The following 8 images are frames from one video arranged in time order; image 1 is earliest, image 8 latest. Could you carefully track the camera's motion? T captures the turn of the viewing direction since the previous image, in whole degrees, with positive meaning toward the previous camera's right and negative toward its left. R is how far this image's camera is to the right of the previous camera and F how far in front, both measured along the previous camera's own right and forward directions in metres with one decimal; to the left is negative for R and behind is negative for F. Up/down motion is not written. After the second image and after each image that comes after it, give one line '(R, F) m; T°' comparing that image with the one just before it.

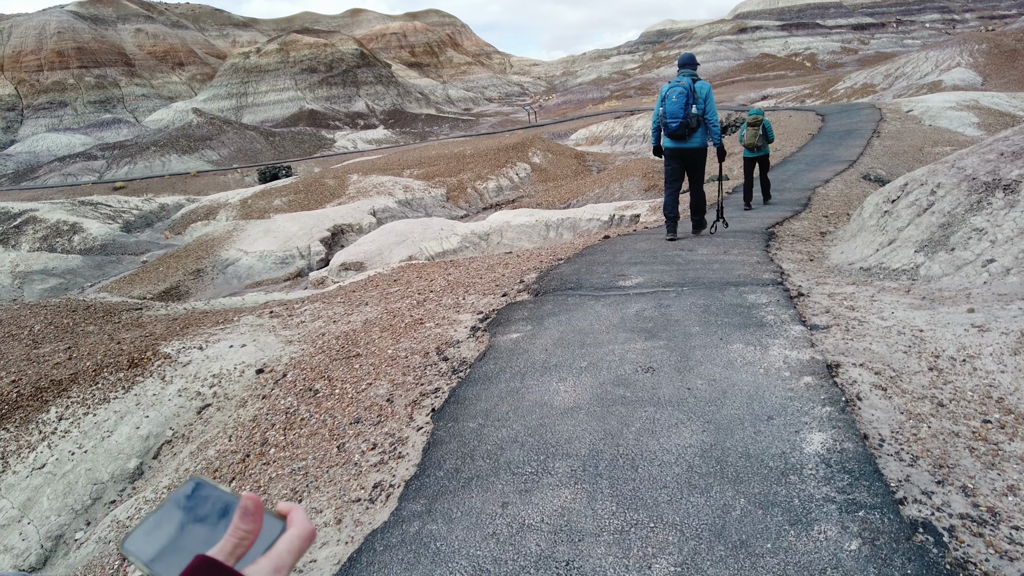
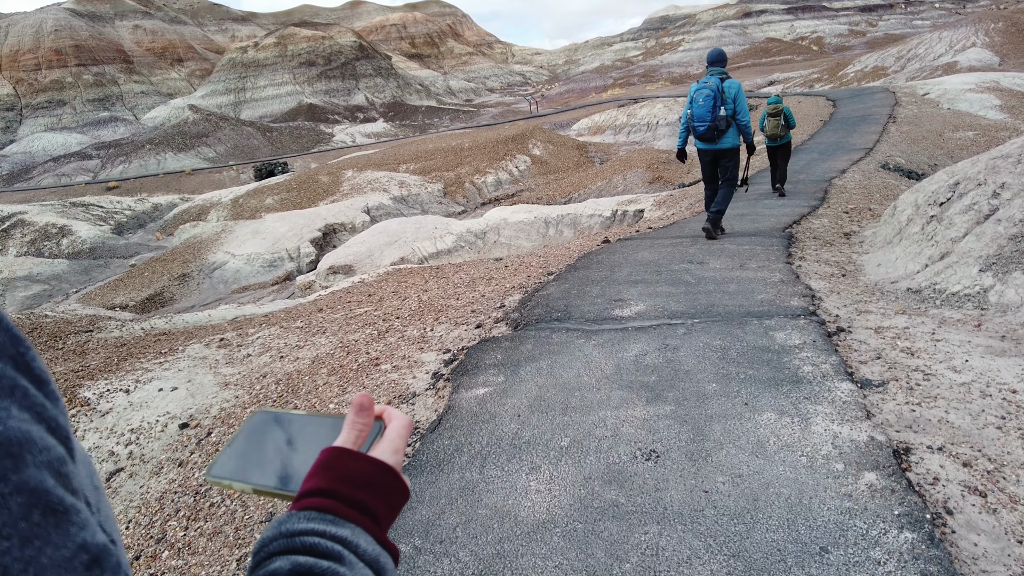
(+0.2, +0.9) m; -1°
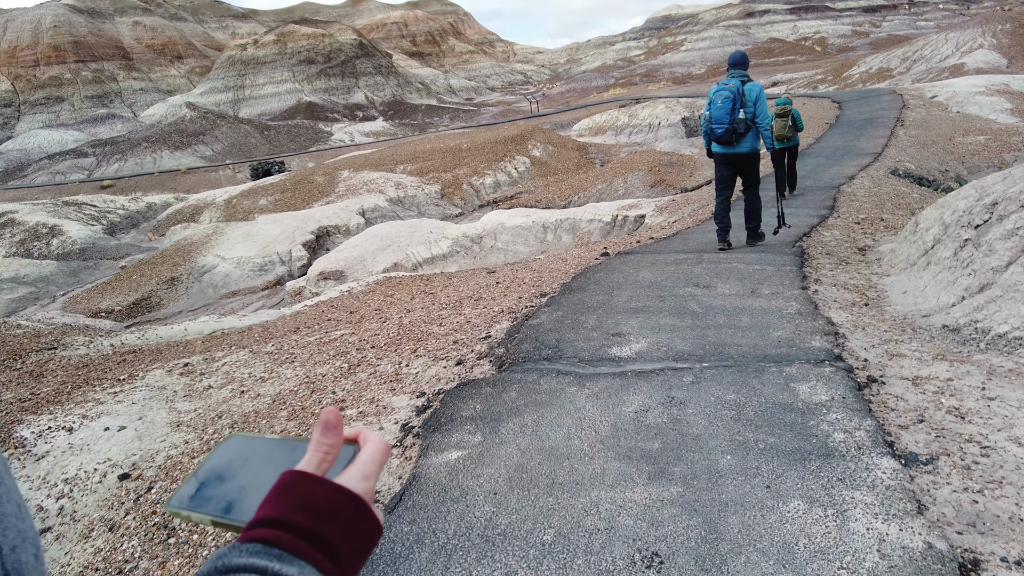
(+0.1, +0.5) m; 0°
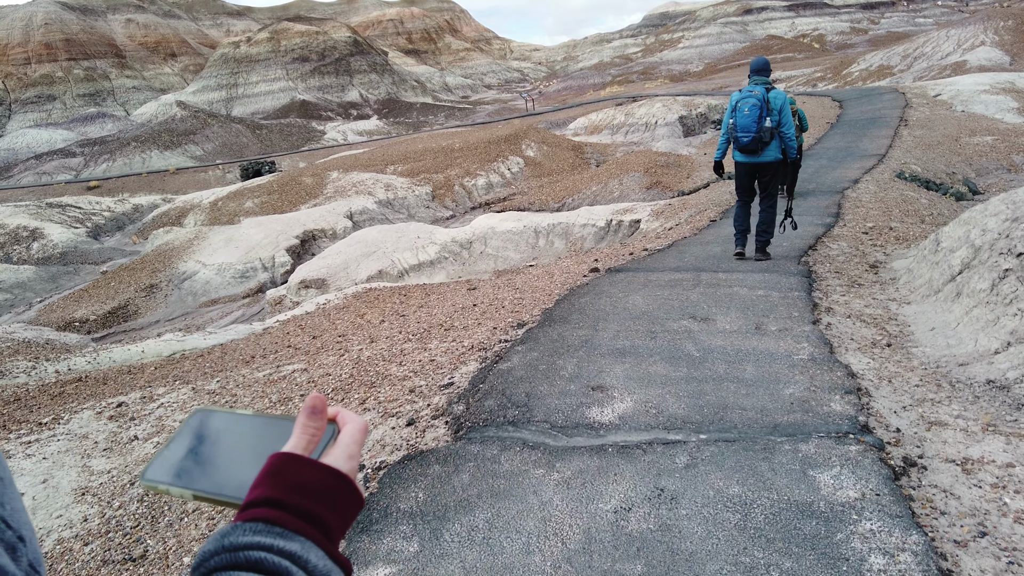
(+0.2, +0.7) m; 0°
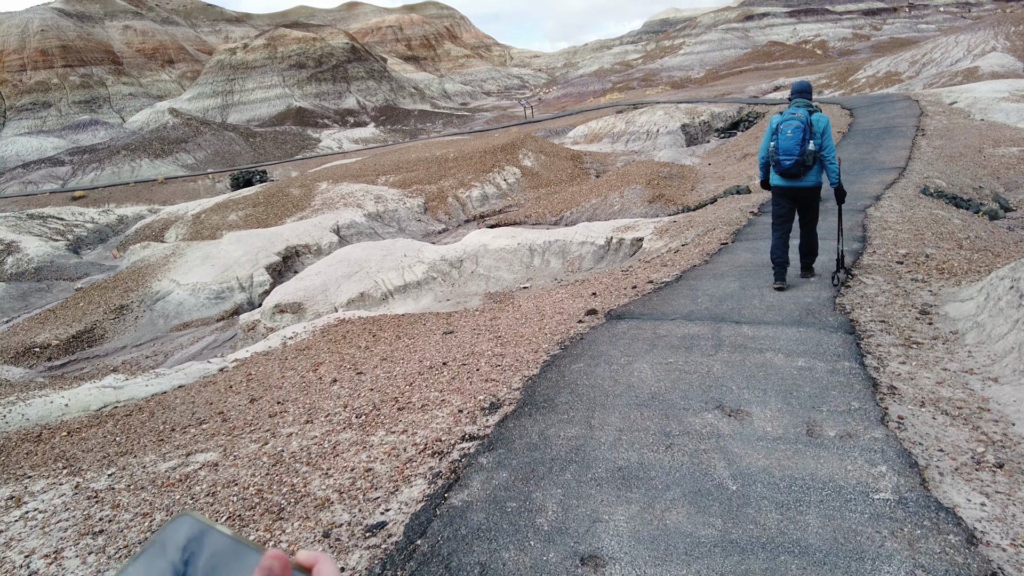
(+0.2, +1.2) m; 0°
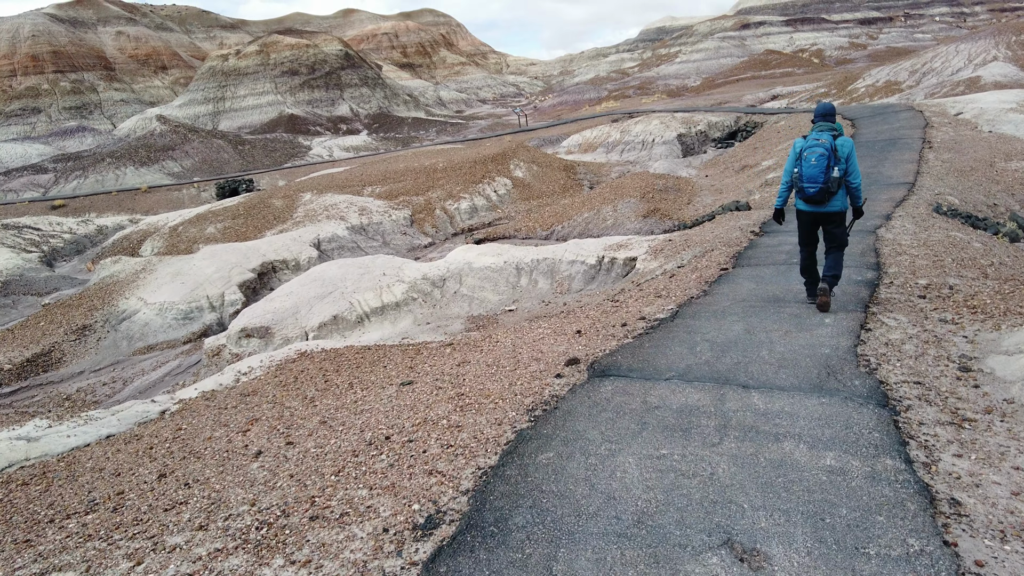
(+0.3, +1.0) m; 0°
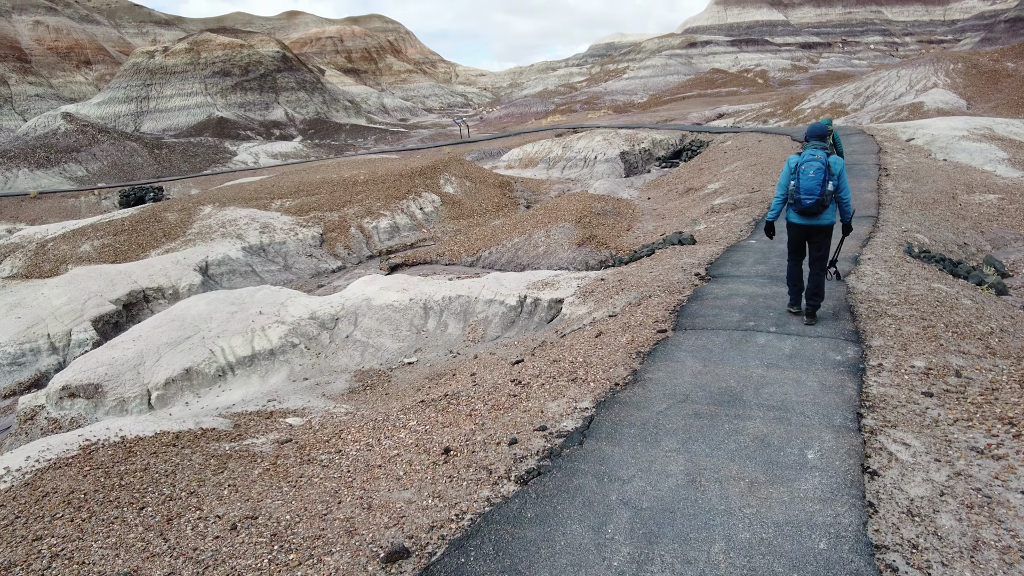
(+0.9, +2.4) m; +4°
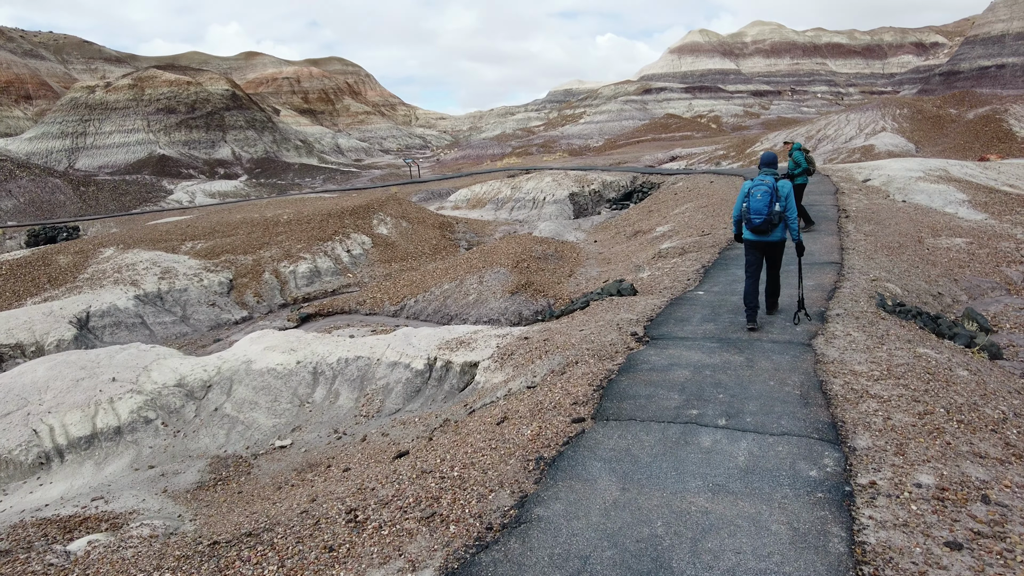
(+0.9, +2.0) m; +3°
